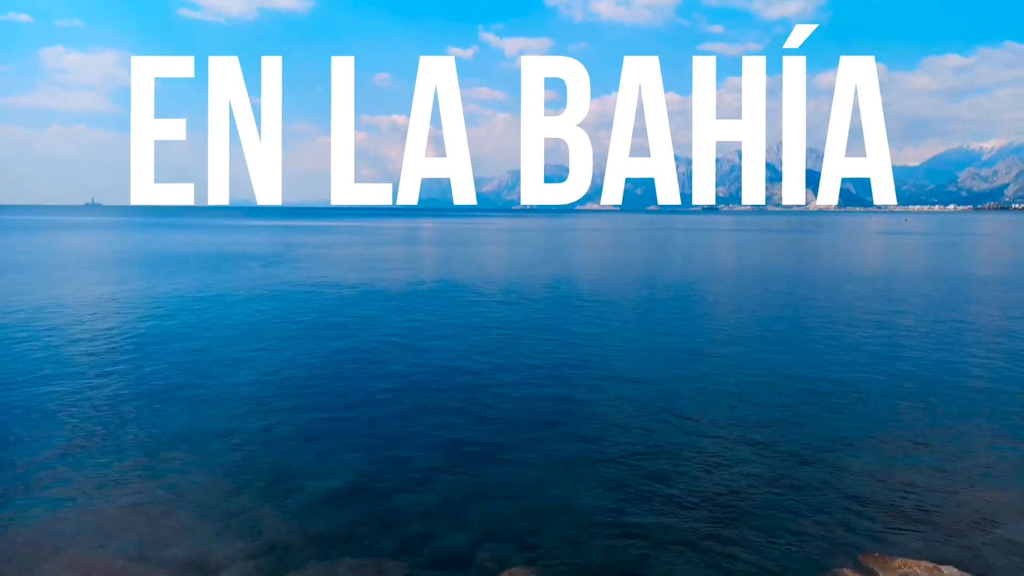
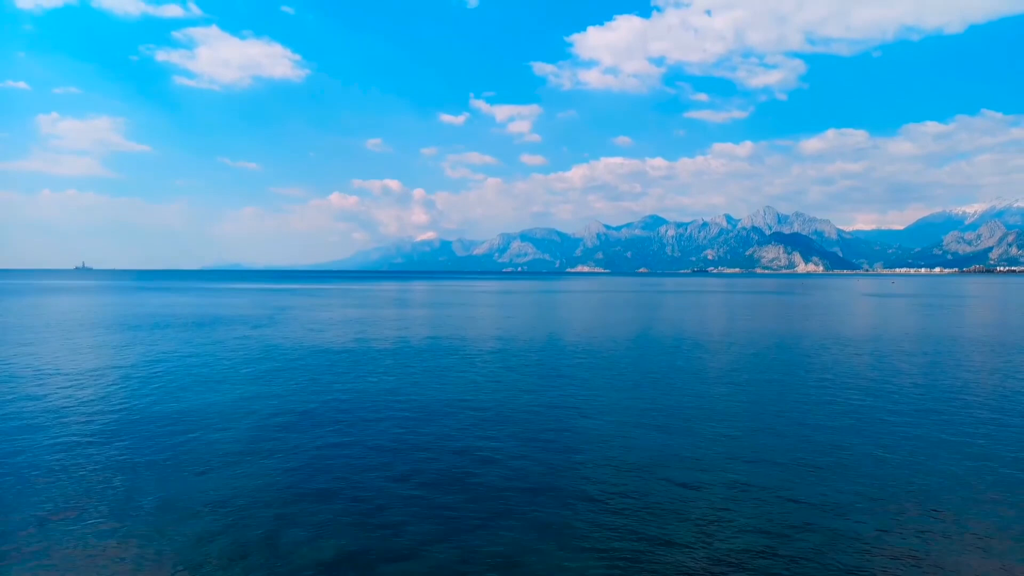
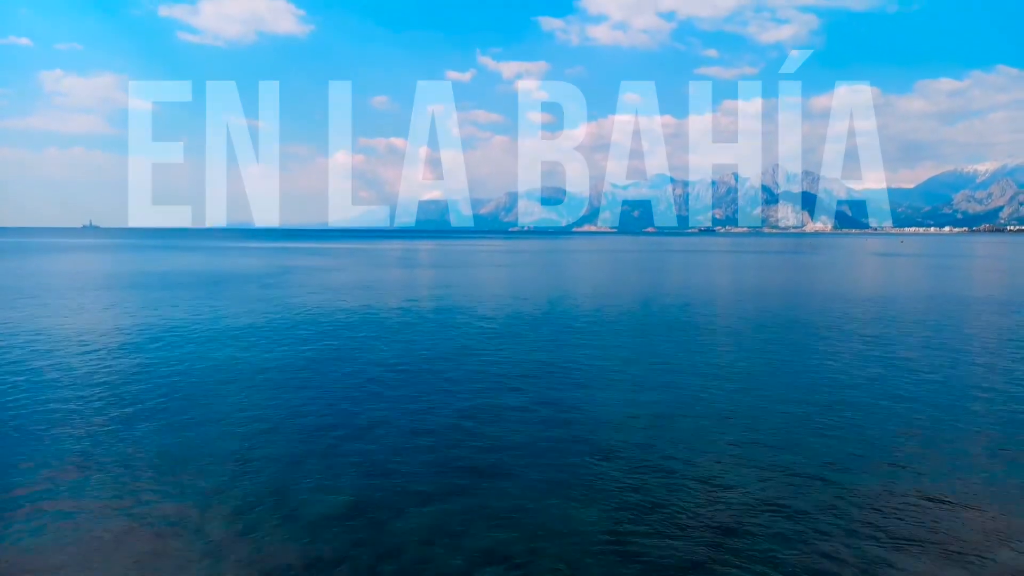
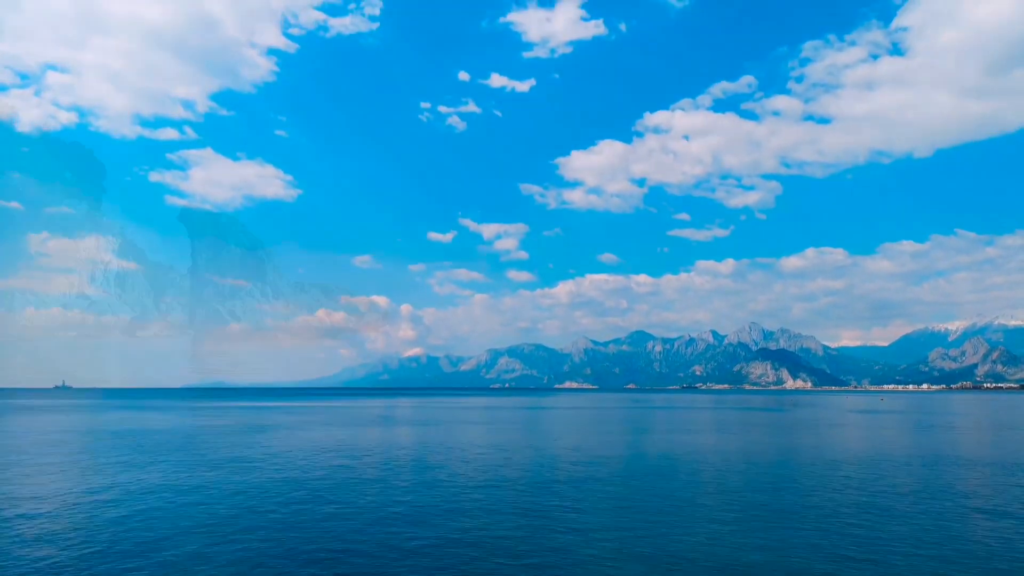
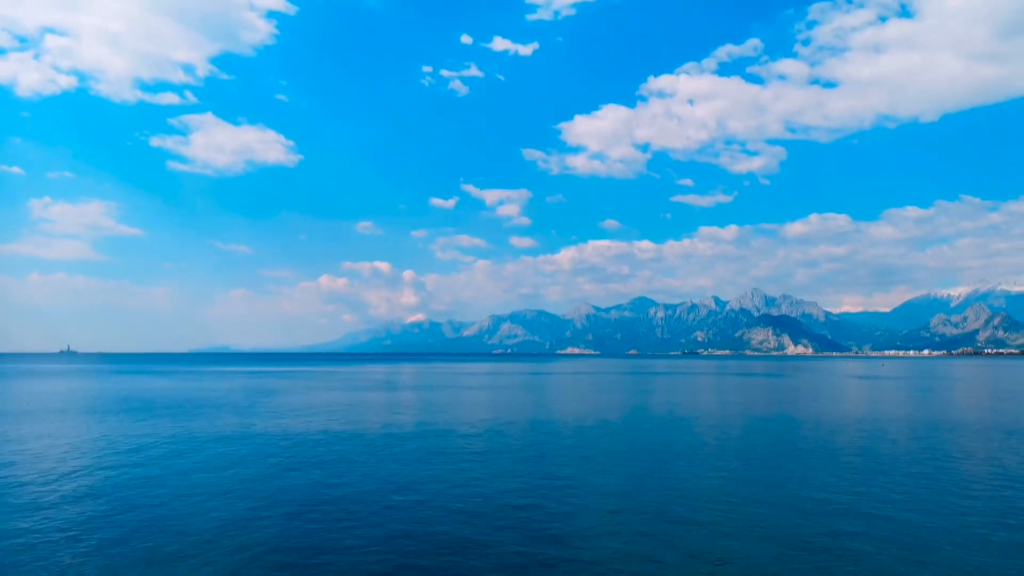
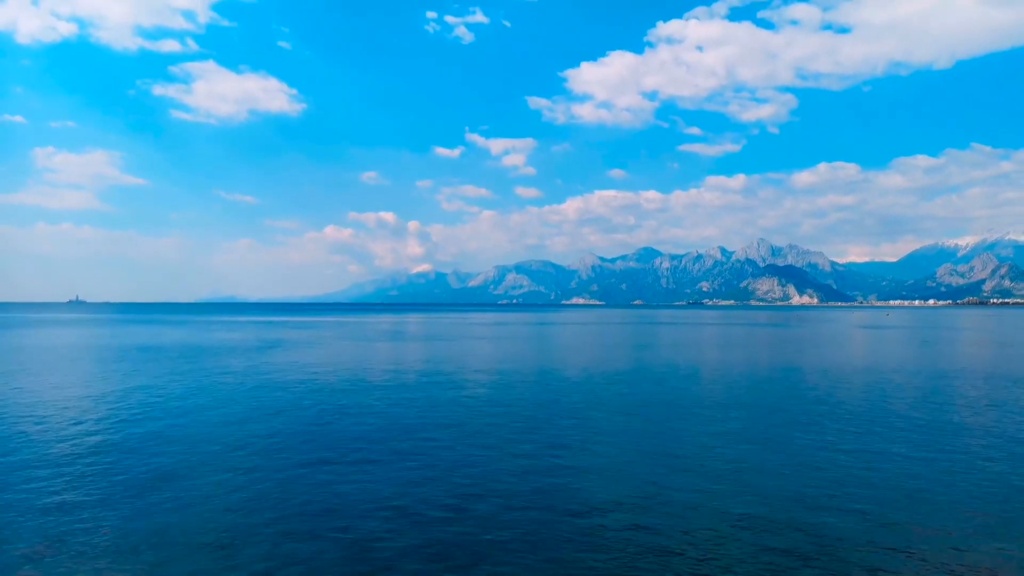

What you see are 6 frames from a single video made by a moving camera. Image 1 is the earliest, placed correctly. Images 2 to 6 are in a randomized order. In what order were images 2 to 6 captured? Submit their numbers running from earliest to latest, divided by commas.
3, 2, 6, 5, 4
